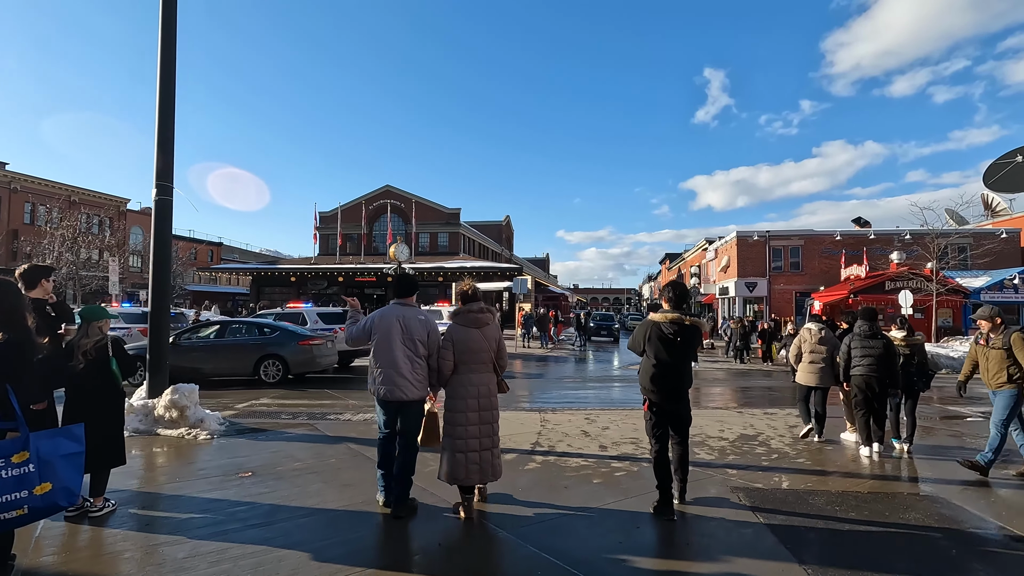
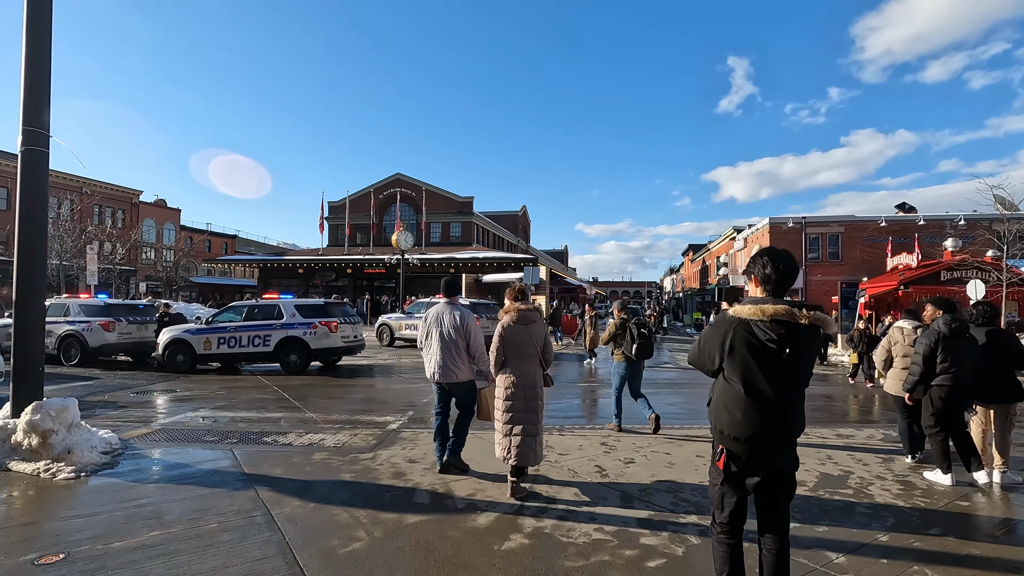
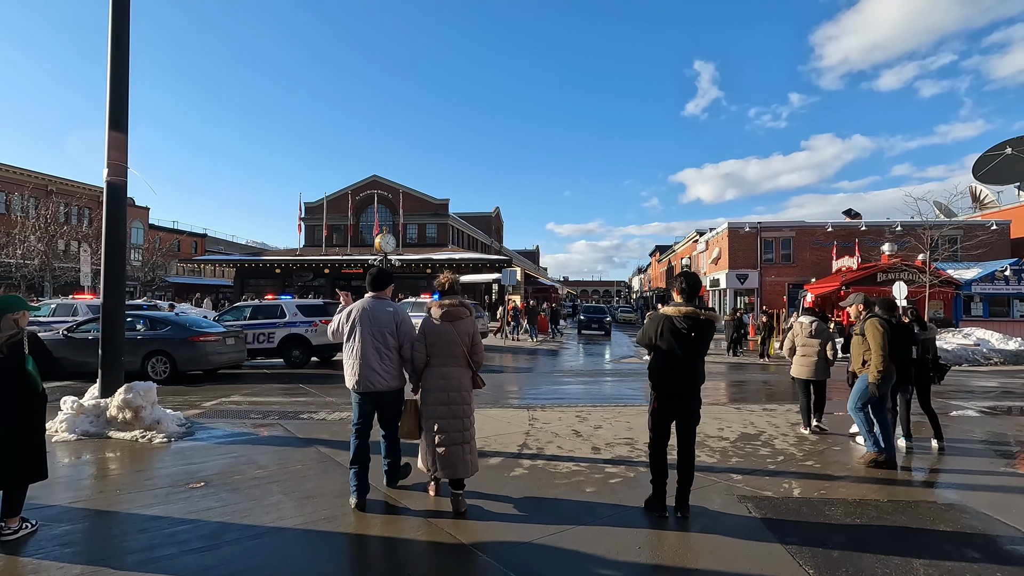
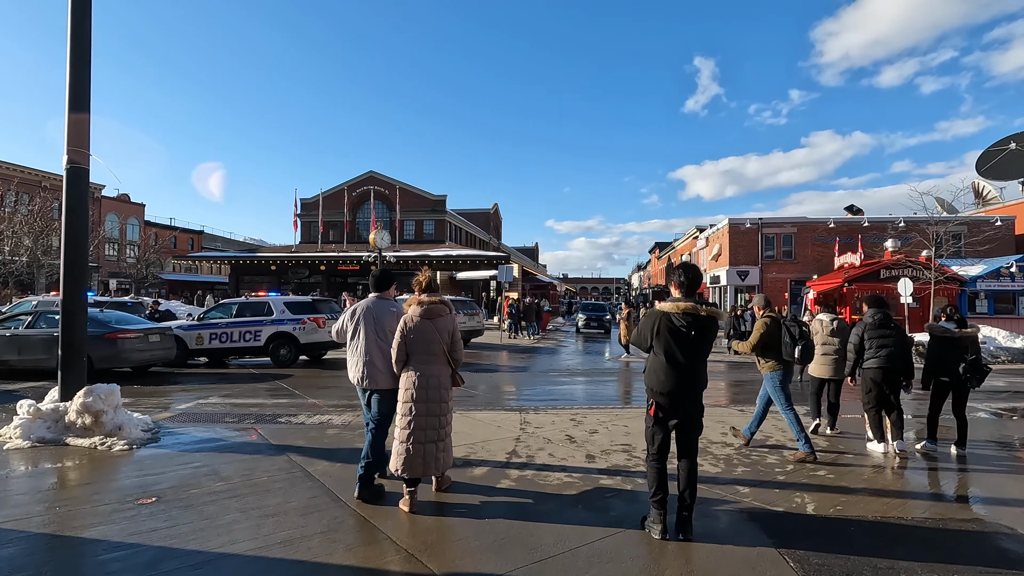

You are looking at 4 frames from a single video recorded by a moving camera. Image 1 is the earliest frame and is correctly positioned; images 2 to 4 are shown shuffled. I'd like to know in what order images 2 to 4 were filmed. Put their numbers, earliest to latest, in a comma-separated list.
3, 4, 2
